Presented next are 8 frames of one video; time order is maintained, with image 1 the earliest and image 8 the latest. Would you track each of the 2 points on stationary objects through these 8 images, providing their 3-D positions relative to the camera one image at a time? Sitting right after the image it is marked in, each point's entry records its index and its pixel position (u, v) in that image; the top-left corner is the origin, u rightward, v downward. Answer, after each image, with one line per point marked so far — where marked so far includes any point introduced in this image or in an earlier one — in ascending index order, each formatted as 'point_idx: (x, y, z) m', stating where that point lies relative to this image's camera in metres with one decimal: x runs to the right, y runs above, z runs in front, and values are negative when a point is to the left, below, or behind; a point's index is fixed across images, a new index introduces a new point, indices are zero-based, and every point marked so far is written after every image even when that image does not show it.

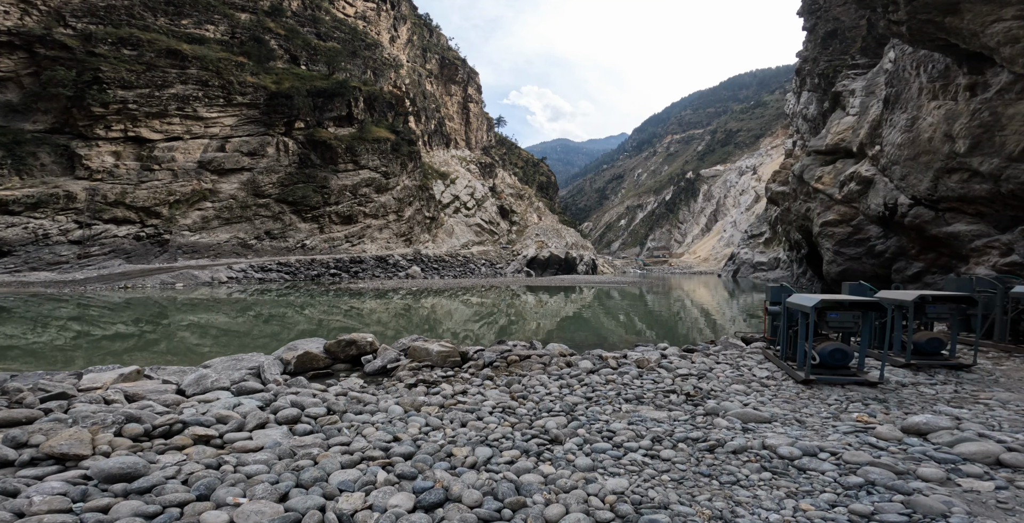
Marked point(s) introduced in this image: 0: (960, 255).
0: (+12.0, +0.2, +13.5) m
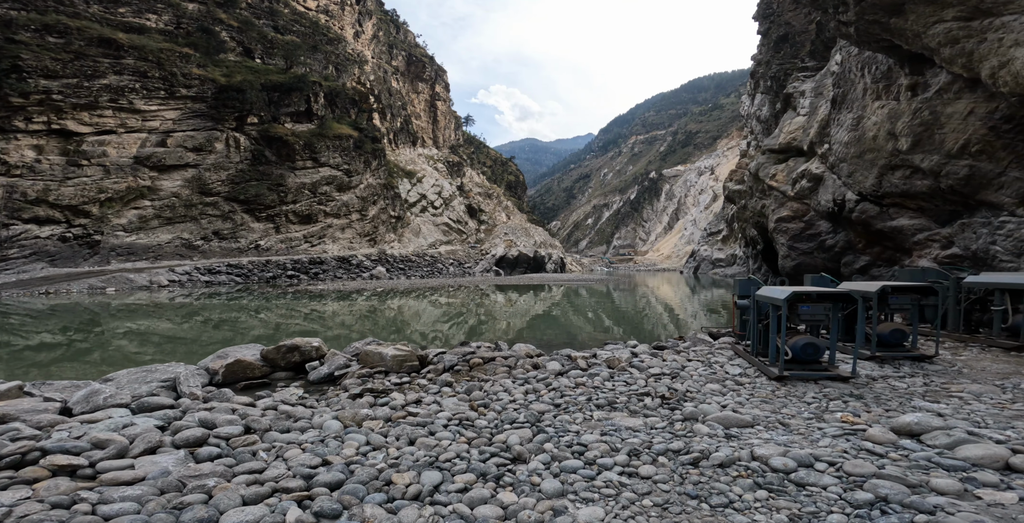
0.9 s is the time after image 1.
0: (+11.1, +0.4, +13.9) m
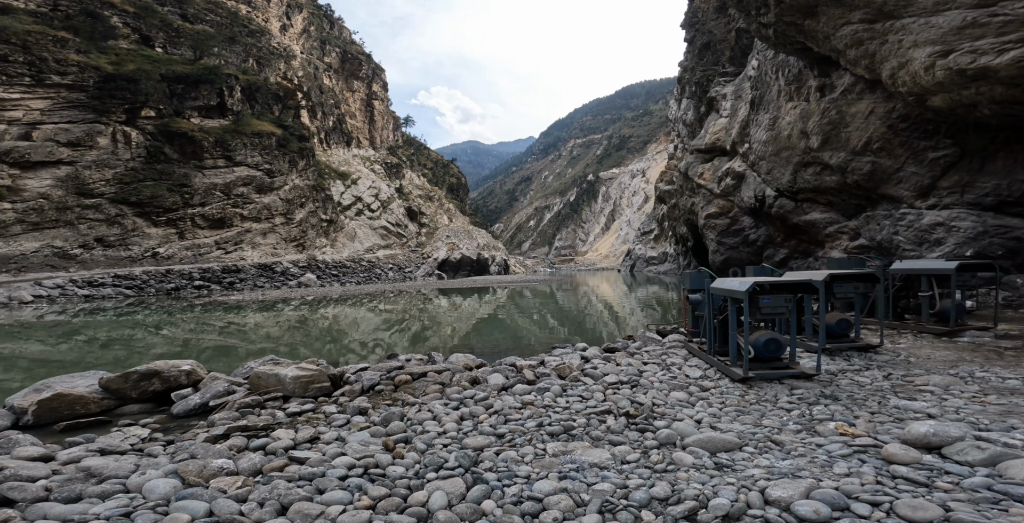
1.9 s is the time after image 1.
0: (+9.3, +0.6, +14.6) m
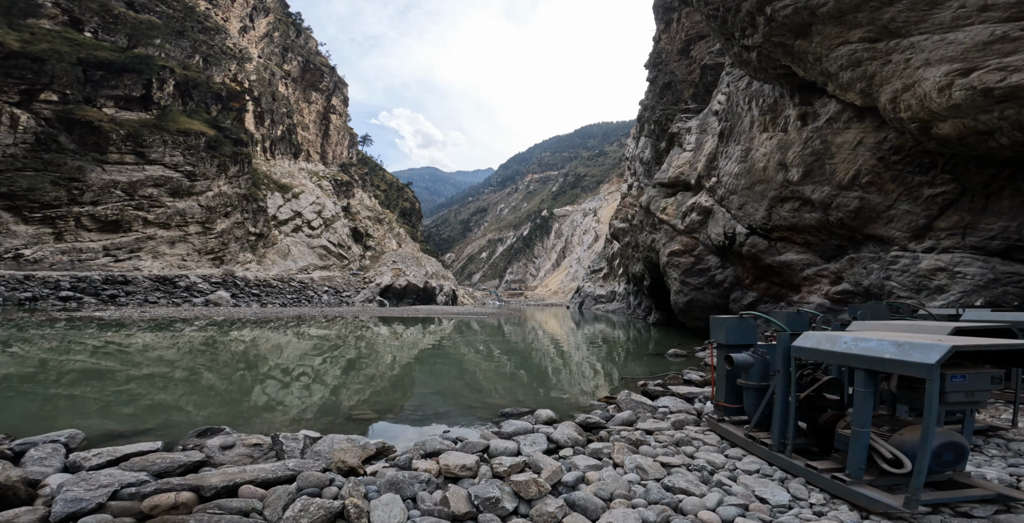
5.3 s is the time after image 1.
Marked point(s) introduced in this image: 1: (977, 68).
0: (+7.9, -0.7, +13.5) m
1: (+7.1, +2.9, +7.6) m
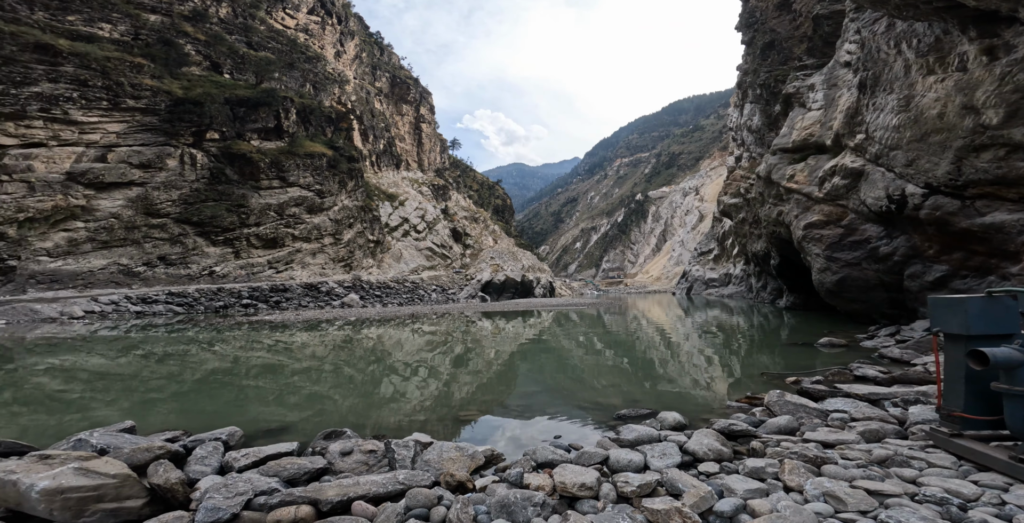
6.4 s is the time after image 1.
0: (+11.4, +0.3, +11.5) m
1: (+9.3, +3.7, +5.8) m
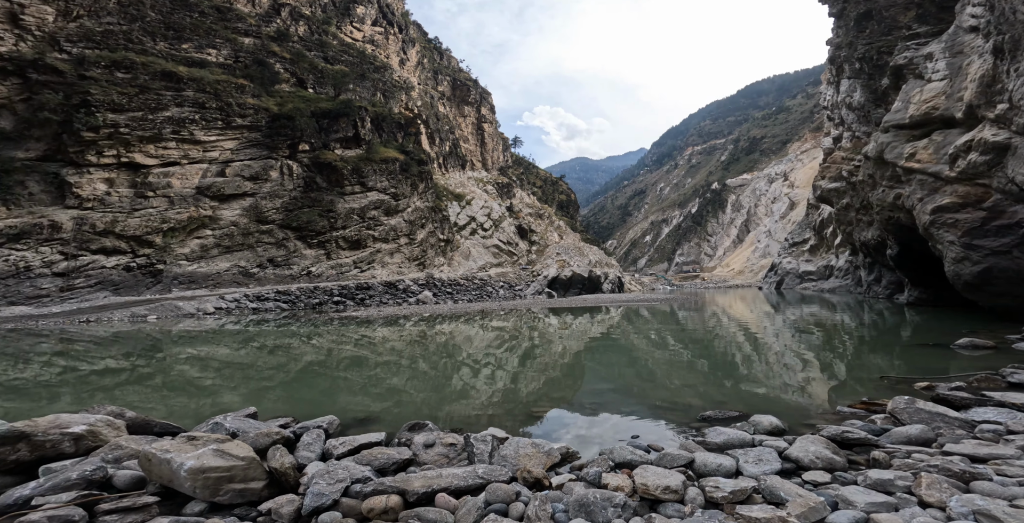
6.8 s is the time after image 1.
0: (+13.7, +0.6, +9.4) m
1: (+10.8, +4.0, +3.9) m
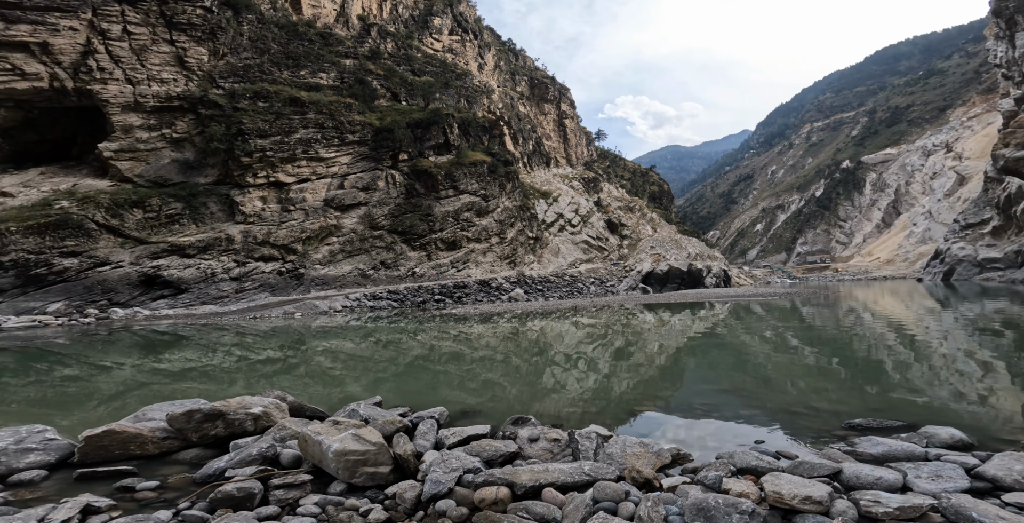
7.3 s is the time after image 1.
0: (+17.4, +1.2, +6.1) m
1: (+13.4, +4.4, +1.3) m
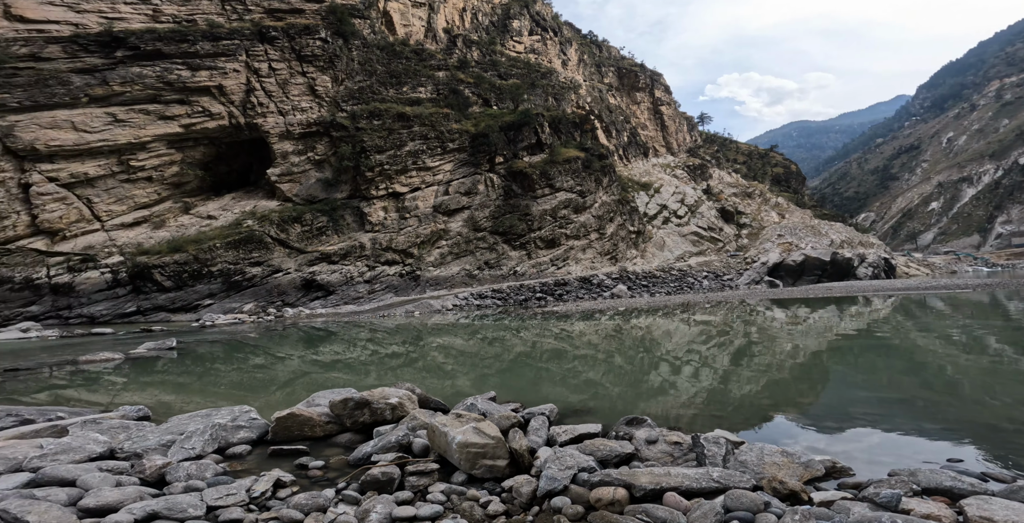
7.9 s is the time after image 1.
0: (+20.9, +2.8, -0.7) m
1: (+15.9, +5.9, -4.5) m
